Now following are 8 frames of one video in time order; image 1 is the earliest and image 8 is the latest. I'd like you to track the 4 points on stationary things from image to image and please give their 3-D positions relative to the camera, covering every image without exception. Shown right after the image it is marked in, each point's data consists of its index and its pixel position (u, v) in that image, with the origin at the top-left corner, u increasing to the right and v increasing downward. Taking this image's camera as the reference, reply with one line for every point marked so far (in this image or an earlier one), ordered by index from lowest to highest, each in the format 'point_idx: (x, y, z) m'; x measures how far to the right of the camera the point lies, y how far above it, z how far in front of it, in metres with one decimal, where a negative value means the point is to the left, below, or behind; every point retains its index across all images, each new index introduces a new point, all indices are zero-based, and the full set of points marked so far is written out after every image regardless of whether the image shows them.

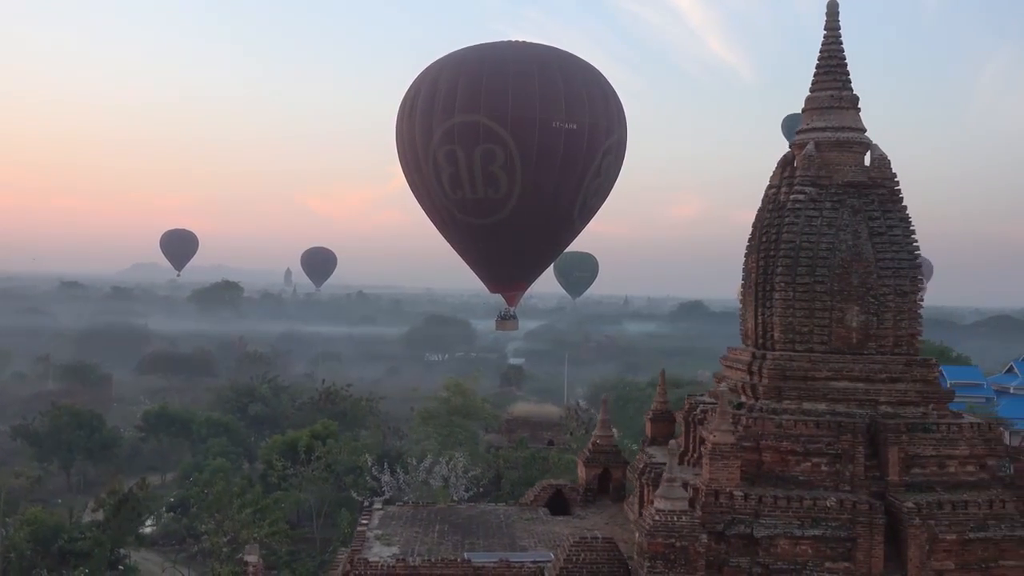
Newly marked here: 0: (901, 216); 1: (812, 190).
0: (+4.5, +0.8, +10.3) m
1: (+3.5, +1.1, +10.4) m
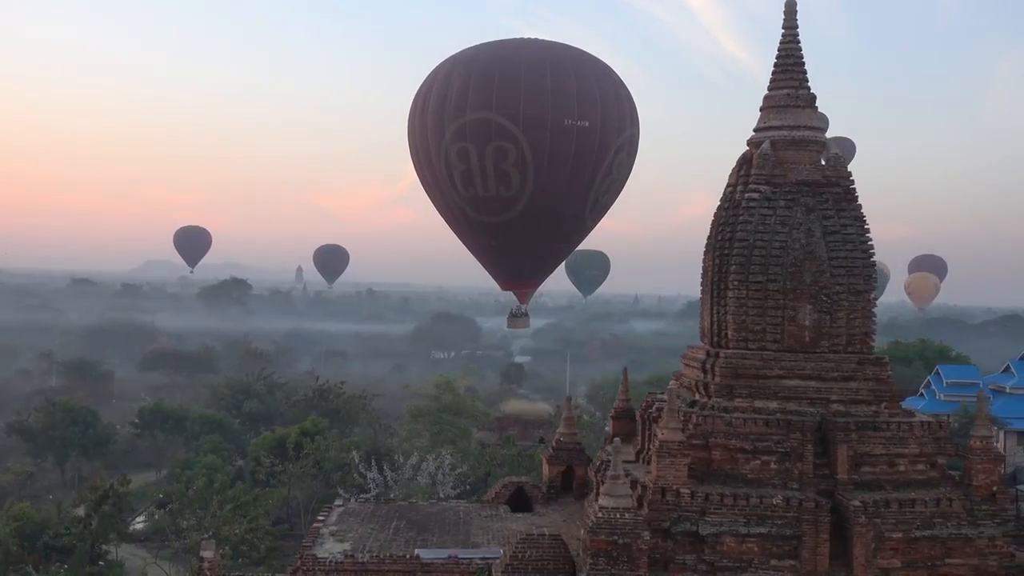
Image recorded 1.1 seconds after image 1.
0: (+4.0, +0.8, +10.3) m
1: (+3.0, +1.2, +10.4) m
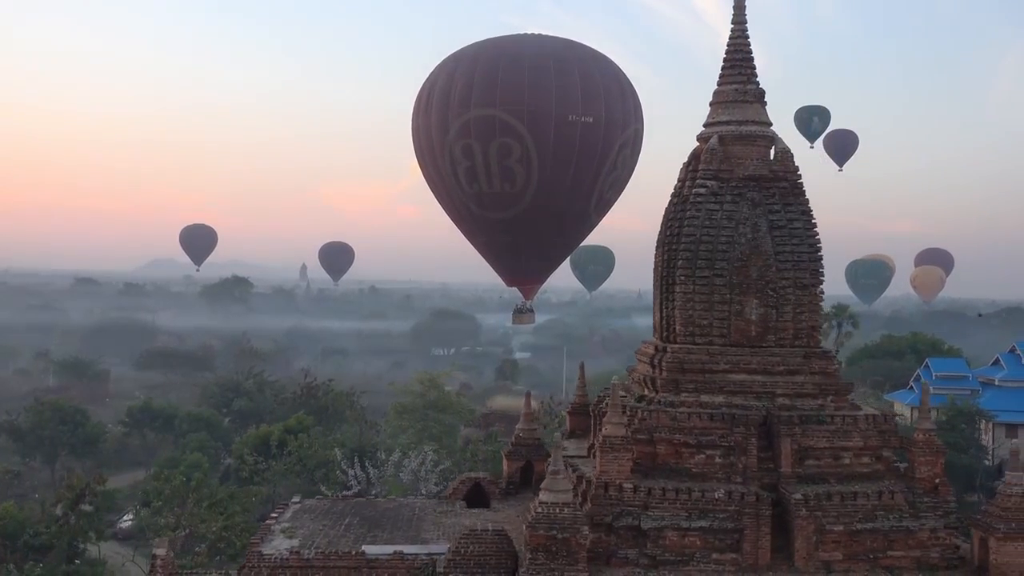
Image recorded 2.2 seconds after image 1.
0: (+3.4, +0.9, +10.4) m
1: (+2.4, +1.2, +10.4) m
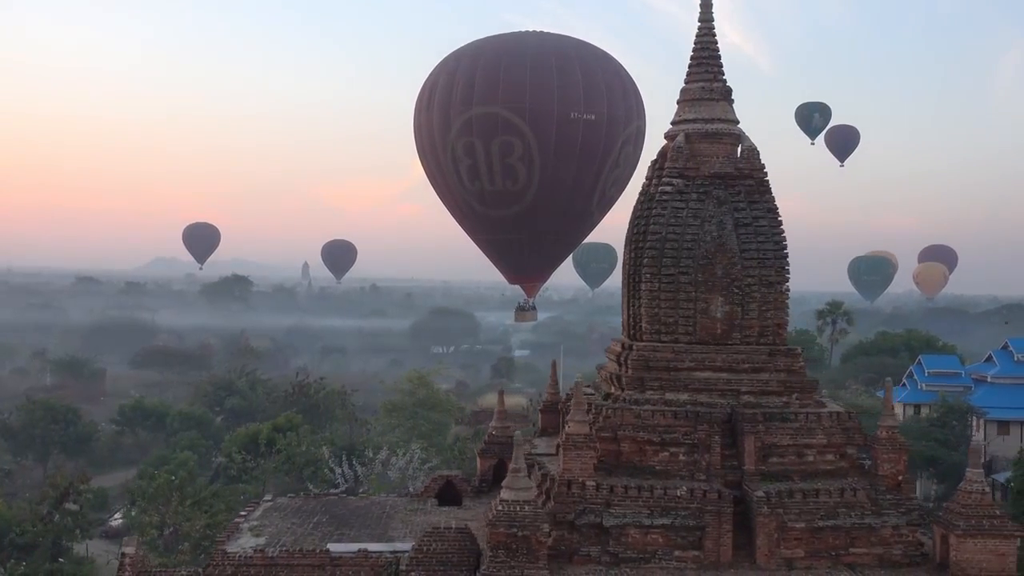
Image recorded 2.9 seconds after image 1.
0: (+3.0, +0.9, +10.4) m
1: (+2.0, +1.2, +10.5) m
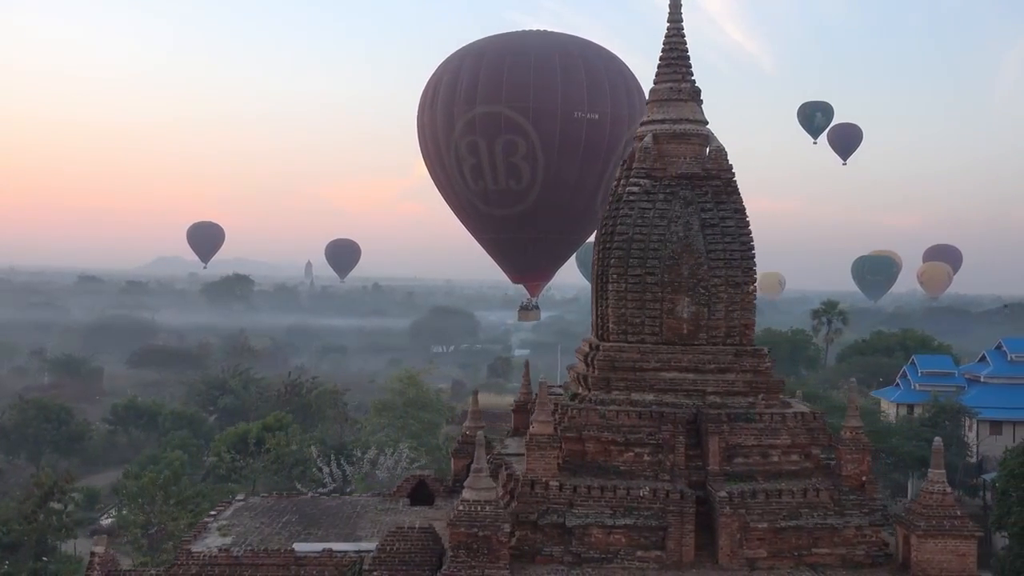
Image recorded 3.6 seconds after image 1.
0: (+2.6, +0.9, +10.4) m
1: (+1.6, +1.2, +10.5) m
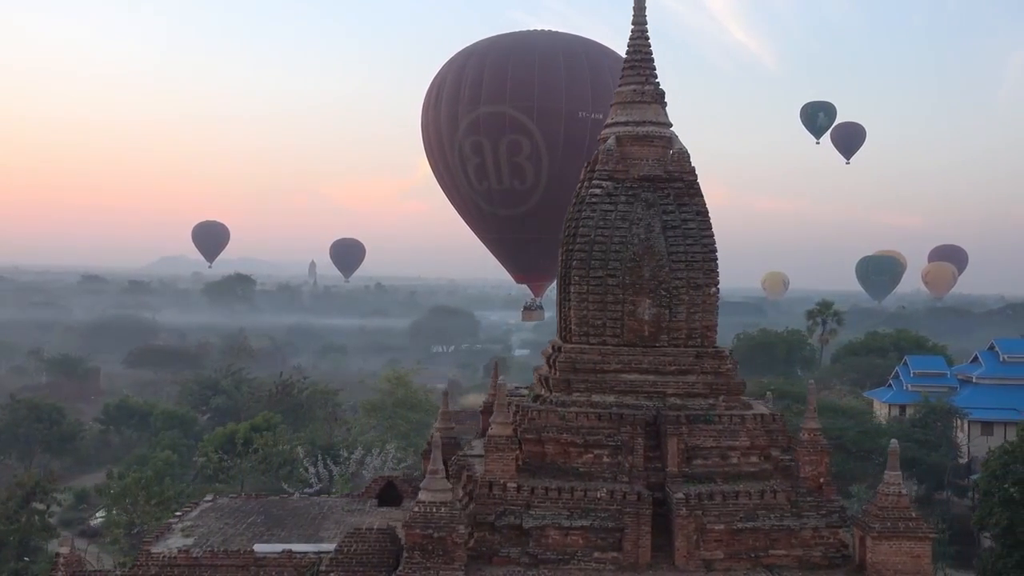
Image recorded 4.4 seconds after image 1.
0: (+2.2, +0.9, +10.4) m
1: (+1.1, +1.2, +10.5) m
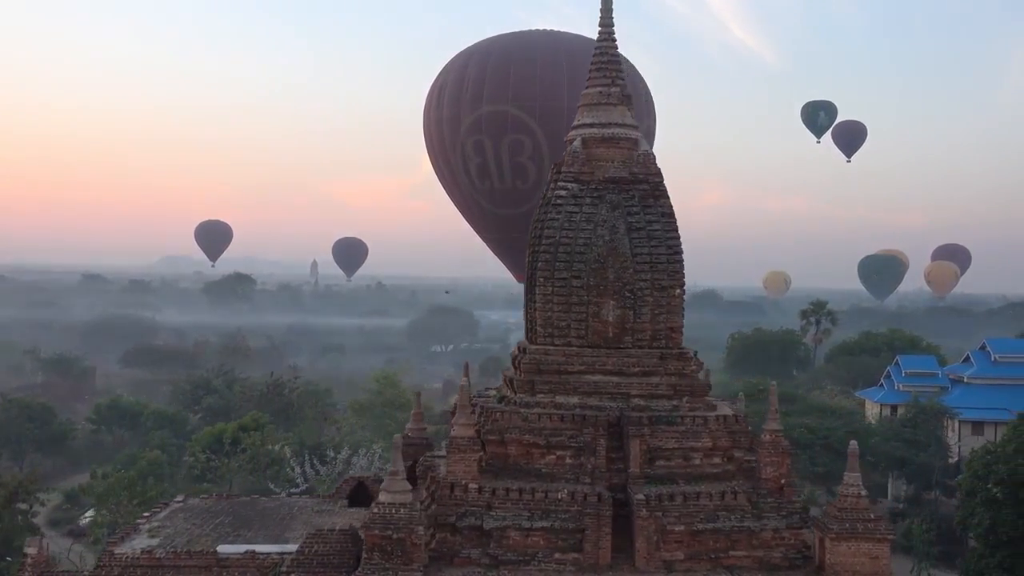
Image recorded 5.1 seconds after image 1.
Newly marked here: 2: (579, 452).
0: (+1.8, +0.9, +10.4) m
1: (+0.7, +1.2, +10.5) m
2: (+0.7, -1.8, +9.7) m
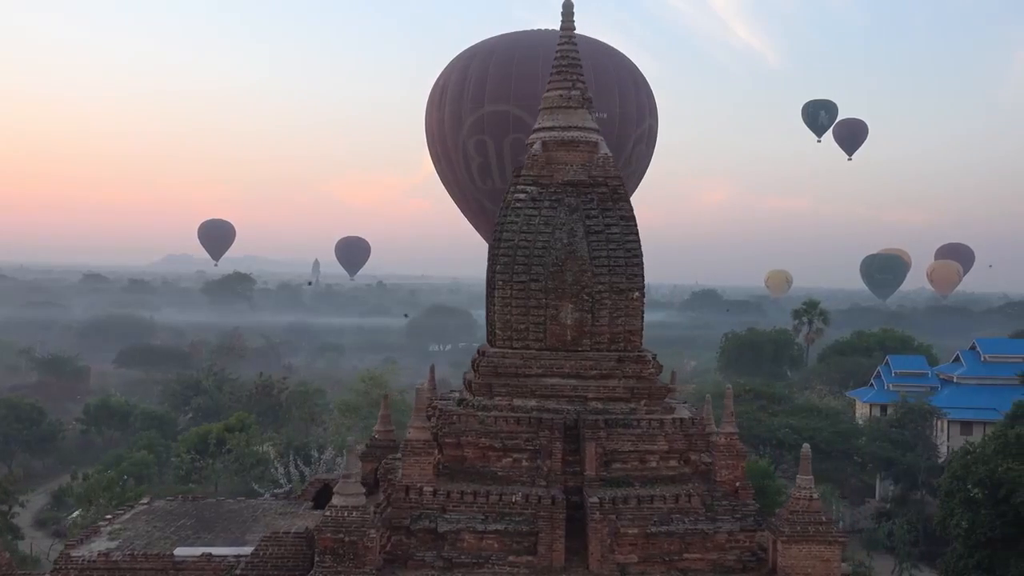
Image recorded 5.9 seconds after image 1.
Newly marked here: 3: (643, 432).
0: (+1.3, +0.9, +10.4) m
1: (+0.3, +1.2, +10.5) m
2: (+0.2, -1.8, +9.7) m
3: (+1.4, -1.6, +9.7) m
